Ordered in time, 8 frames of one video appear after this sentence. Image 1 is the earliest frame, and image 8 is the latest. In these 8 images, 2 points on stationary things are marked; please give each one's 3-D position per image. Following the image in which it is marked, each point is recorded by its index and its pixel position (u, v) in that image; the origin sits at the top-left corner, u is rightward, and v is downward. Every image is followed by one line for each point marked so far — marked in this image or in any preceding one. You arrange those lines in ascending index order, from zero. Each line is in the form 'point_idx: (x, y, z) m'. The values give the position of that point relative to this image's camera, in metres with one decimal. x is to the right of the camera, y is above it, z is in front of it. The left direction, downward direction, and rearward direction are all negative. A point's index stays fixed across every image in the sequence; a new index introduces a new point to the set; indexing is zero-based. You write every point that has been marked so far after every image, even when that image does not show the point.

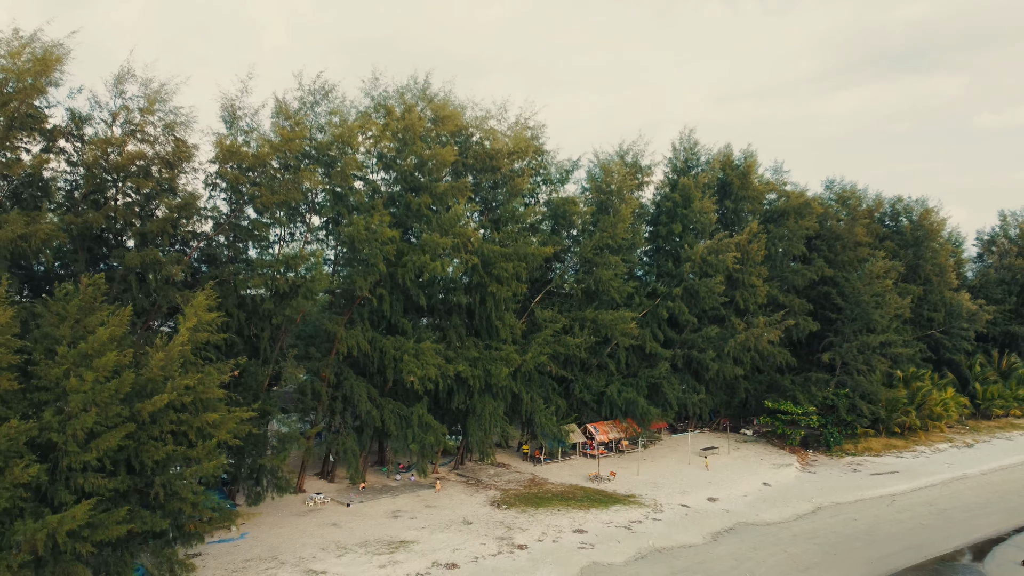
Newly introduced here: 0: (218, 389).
0: (-5.4, -1.9, +13.9) m
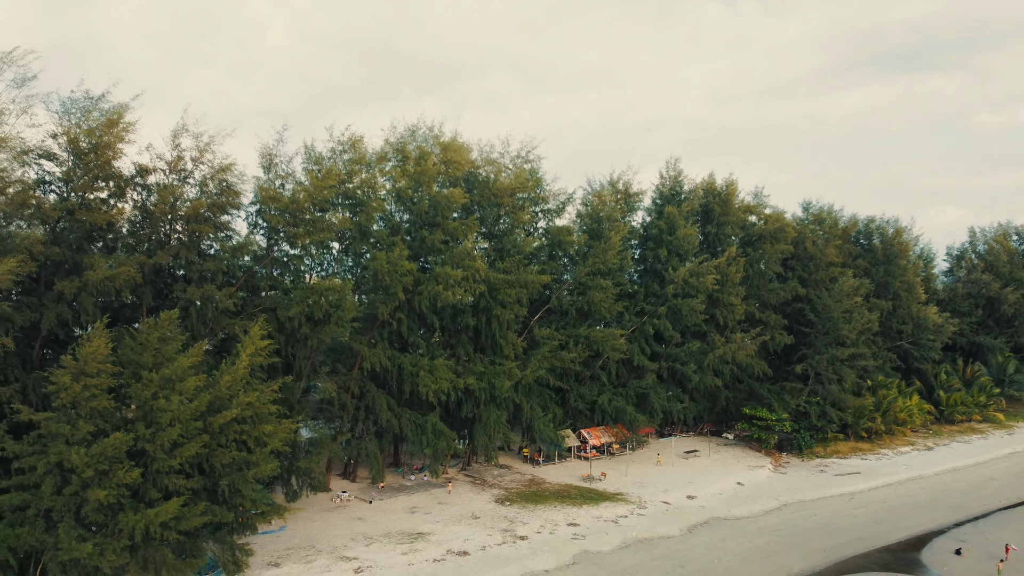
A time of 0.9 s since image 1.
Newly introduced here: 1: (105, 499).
0: (-5.4, -2.6, +16.6) m
1: (-7.3, -3.8, +13.3) m
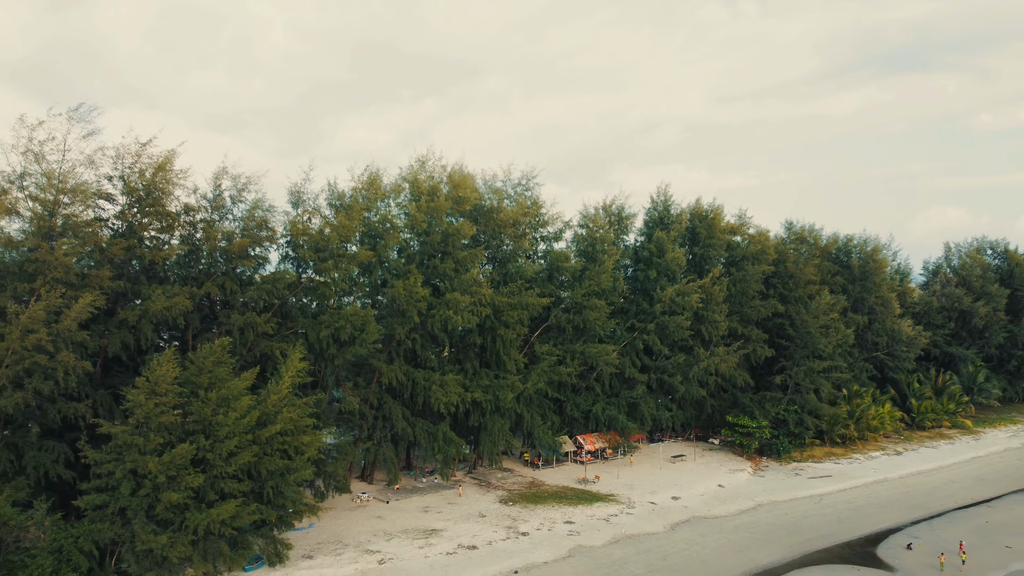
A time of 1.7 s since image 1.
0: (-5.3, -3.4, +19.1) m
1: (-7.2, -4.5, +15.8) m
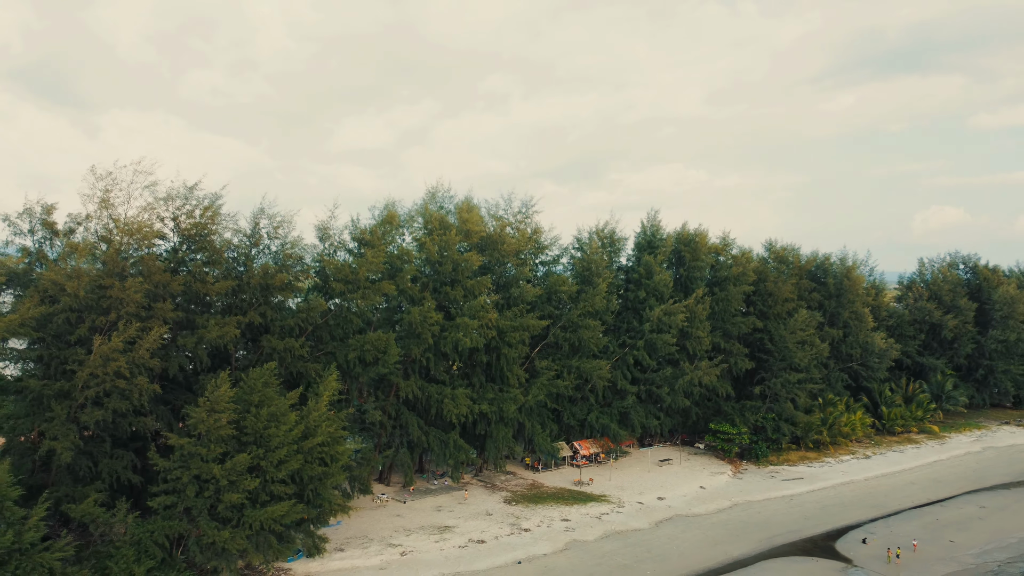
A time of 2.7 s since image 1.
0: (-5.2, -4.3, +22.2) m
1: (-7.1, -5.4, +18.9) m
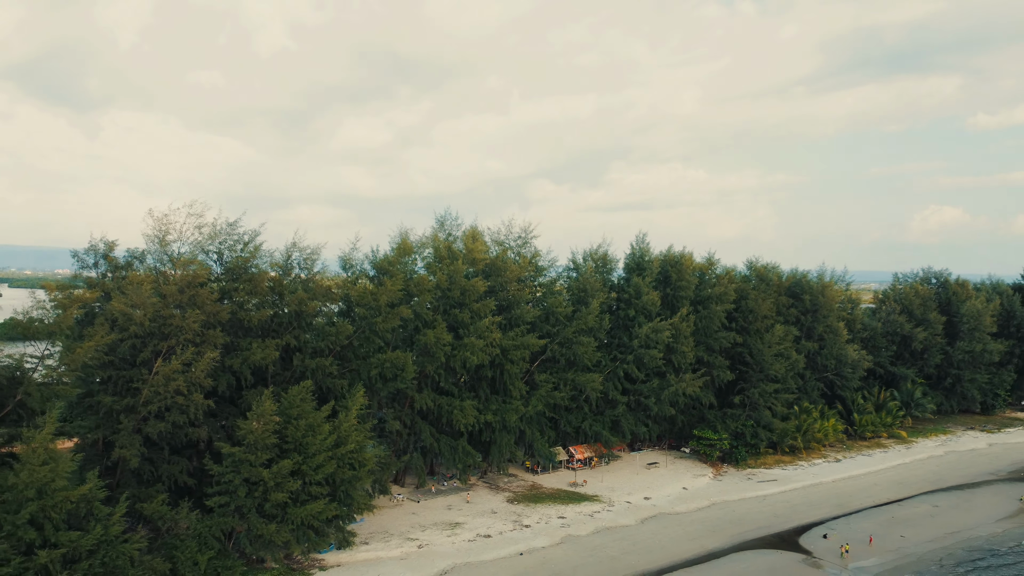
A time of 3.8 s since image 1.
0: (-5.1, -5.3, +25.6) m
1: (-7.0, -6.4, +22.3) m
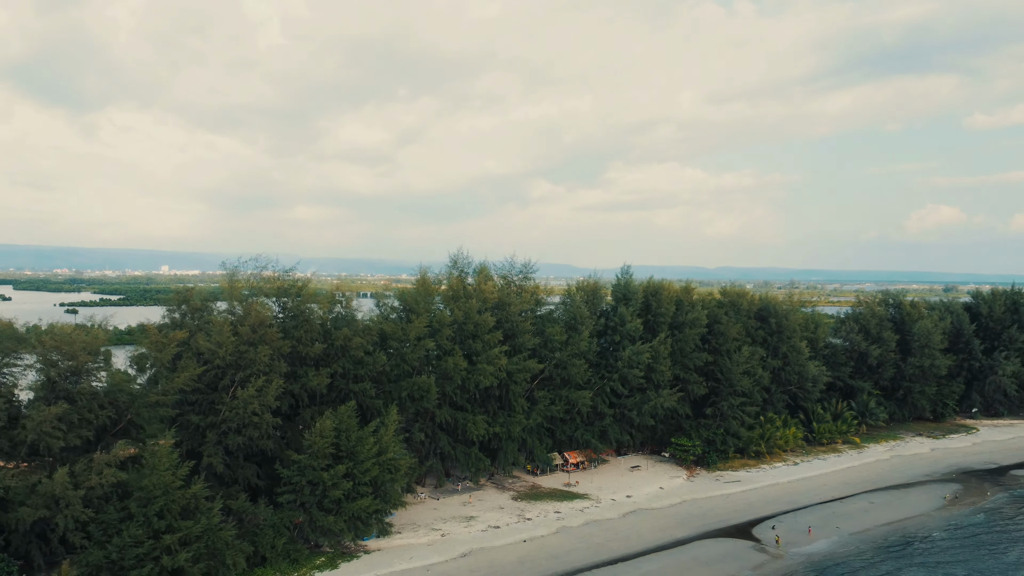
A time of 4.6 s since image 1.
0: (-4.9, -7.0, +31.9) m
1: (-6.7, -8.1, +28.6) m
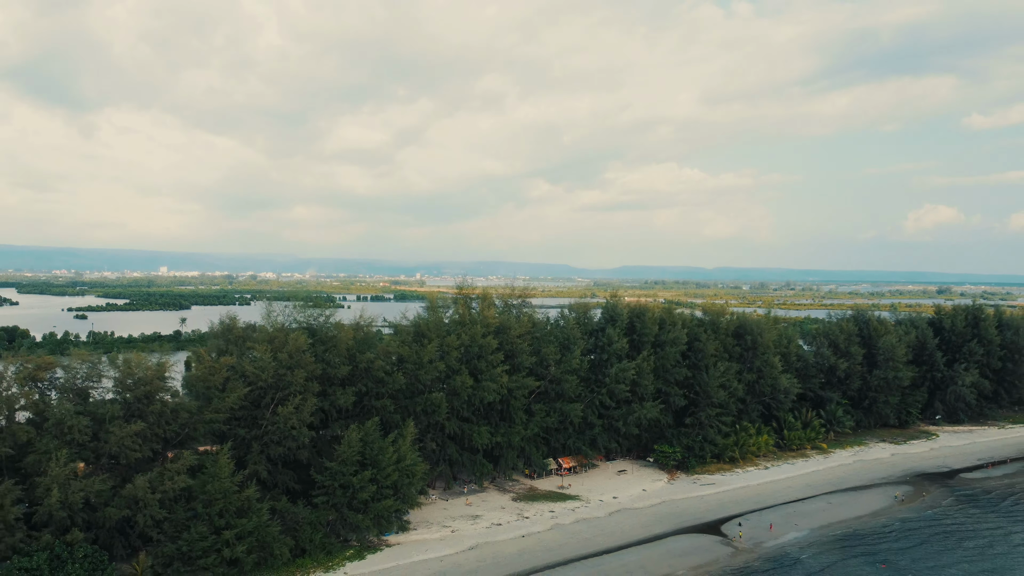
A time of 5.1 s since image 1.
0: (-3.5, -2.0, +15.8) m
1: (-5.3, -3.2, +12.5) m
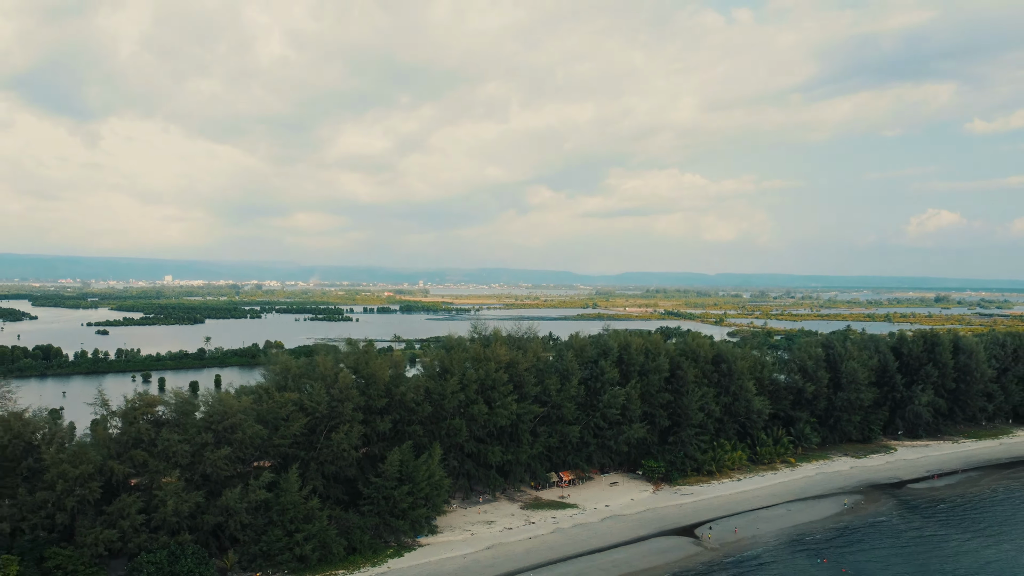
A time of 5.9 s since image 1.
0: (-3.1, -4.5, +23.5) m
1: (-4.9, -5.6, +20.2) m
